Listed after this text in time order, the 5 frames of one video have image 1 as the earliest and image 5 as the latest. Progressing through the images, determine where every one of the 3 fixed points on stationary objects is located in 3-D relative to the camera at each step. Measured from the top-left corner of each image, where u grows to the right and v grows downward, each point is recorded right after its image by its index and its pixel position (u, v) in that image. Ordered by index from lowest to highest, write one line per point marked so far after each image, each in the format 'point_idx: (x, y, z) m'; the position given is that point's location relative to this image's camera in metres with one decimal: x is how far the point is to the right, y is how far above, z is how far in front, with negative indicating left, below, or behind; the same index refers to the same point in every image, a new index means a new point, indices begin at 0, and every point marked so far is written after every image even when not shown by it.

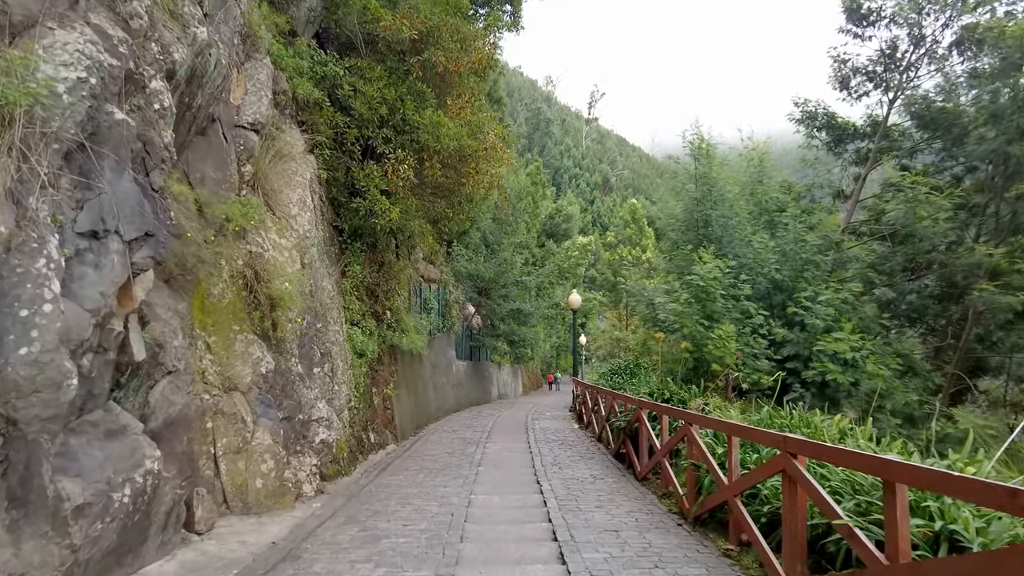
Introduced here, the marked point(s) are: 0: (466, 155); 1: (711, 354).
0: (-0.8, +2.4, +11.4) m
1: (+3.0, -1.0, +9.4) m
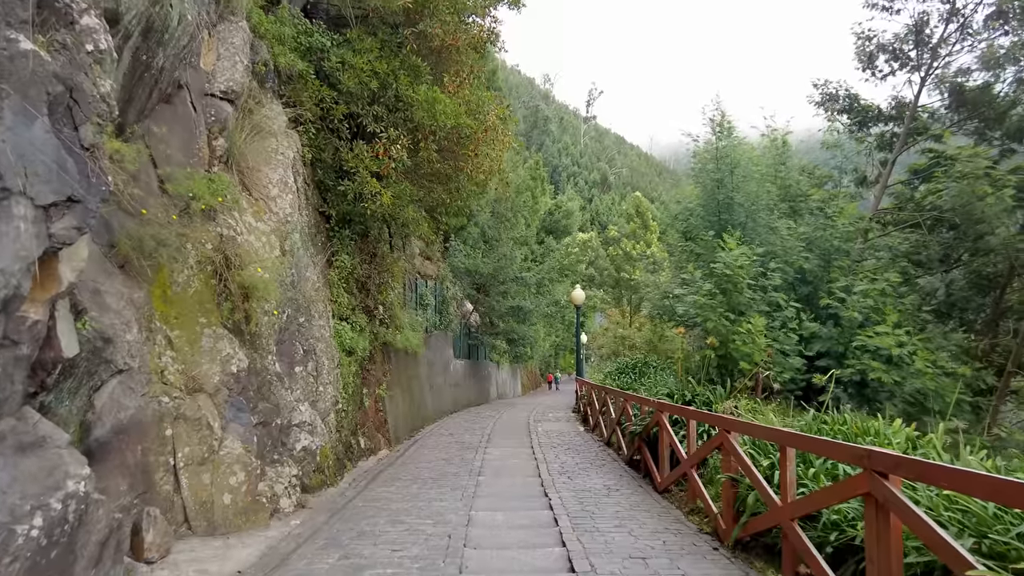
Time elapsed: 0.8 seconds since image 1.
0: (-0.8, +2.5, +10.5) m
1: (+3.1, -0.8, +8.5) m
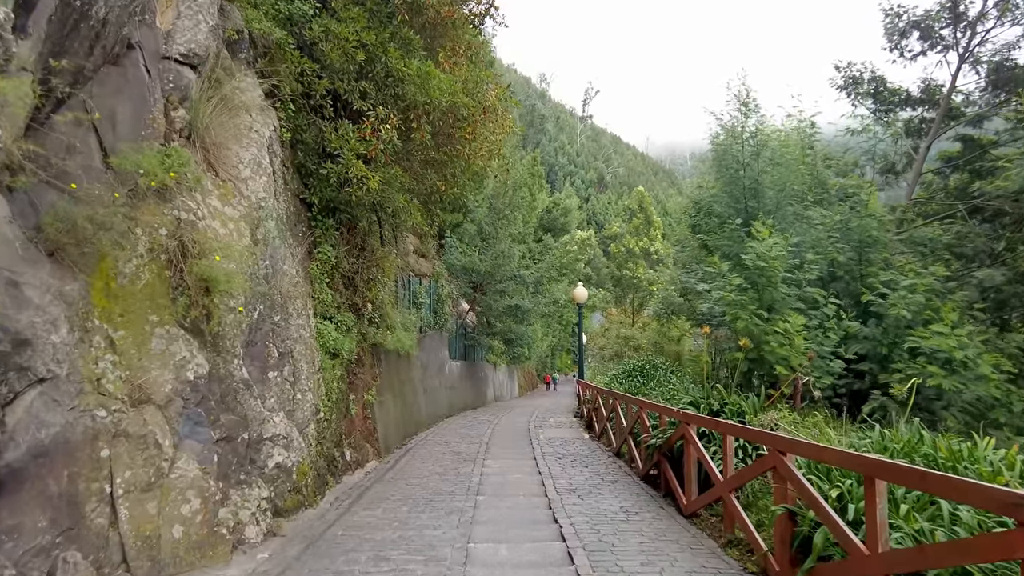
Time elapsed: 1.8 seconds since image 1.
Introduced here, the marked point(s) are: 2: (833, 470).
0: (-0.8, +2.6, +9.6) m
1: (+3.1, -0.8, +7.6) m
2: (+2.0, -1.2, +4.1) m
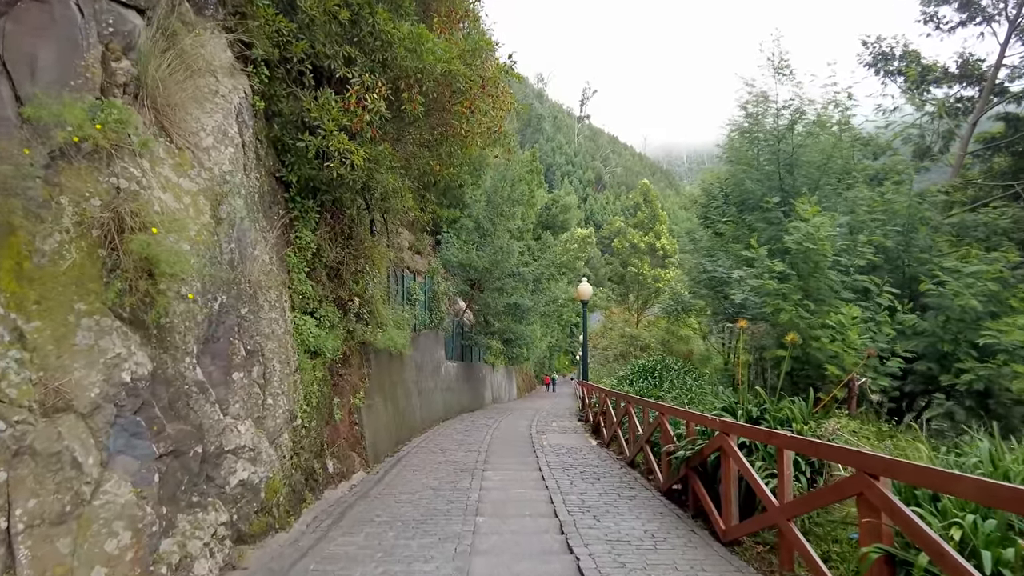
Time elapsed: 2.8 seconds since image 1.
0: (-0.7, +2.7, +8.7) m
1: (+3.2, -0.7, +6.7) m
2: (+2.1, -1.0, +3.2) m
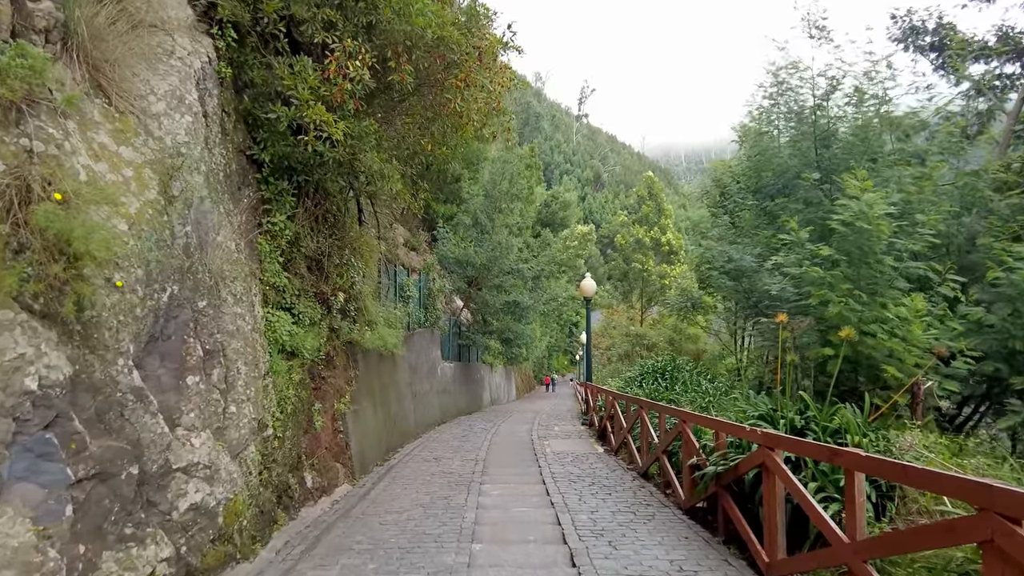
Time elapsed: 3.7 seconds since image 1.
0: (-0.7, +2.8, +7.8) m
1: (+3.2, -0.6, +5.9) m
2: (+2.1, -0.9, +2.3) m
